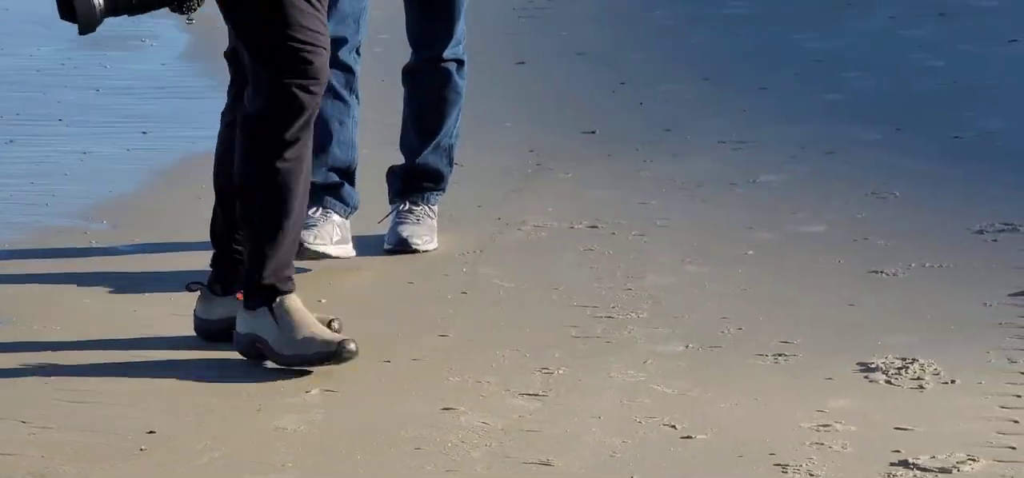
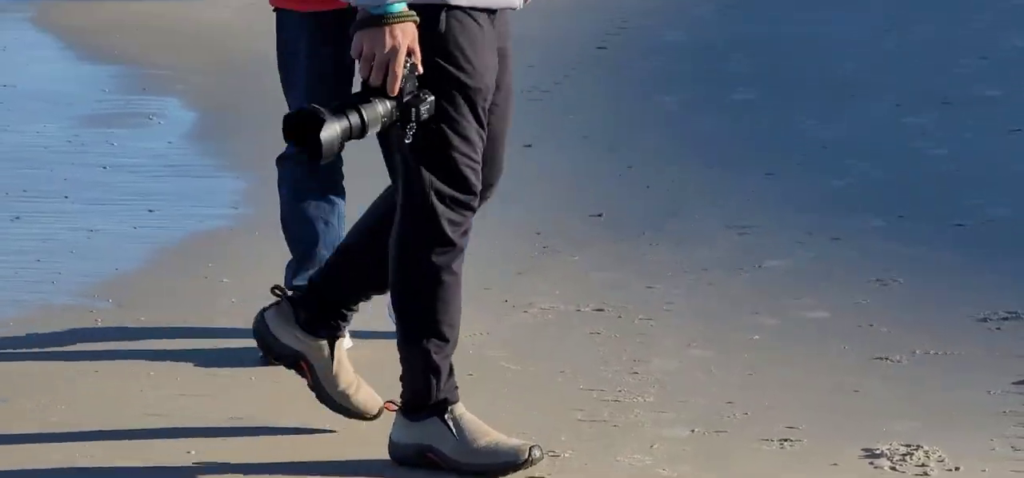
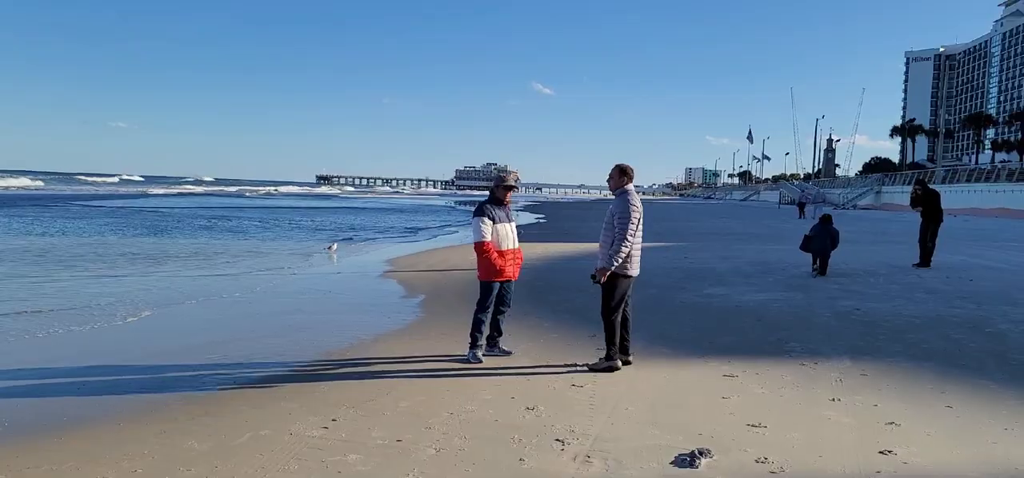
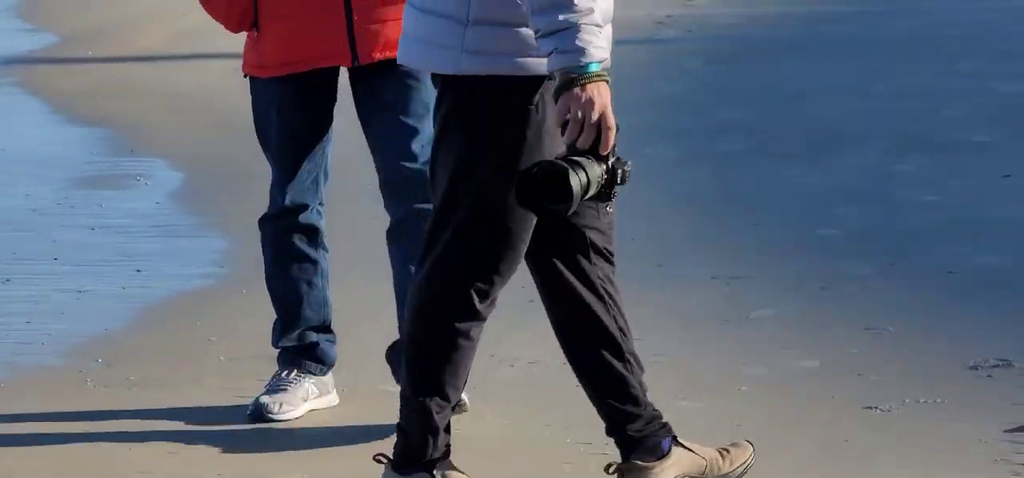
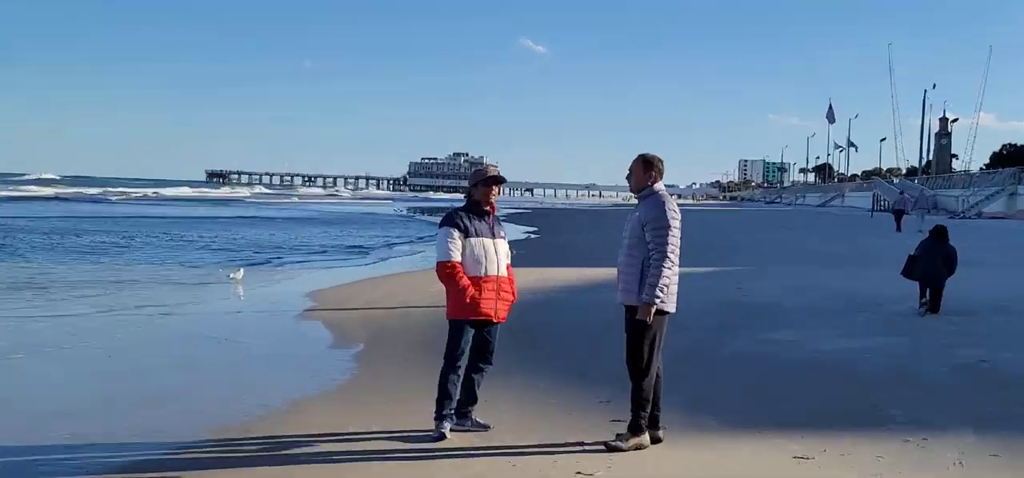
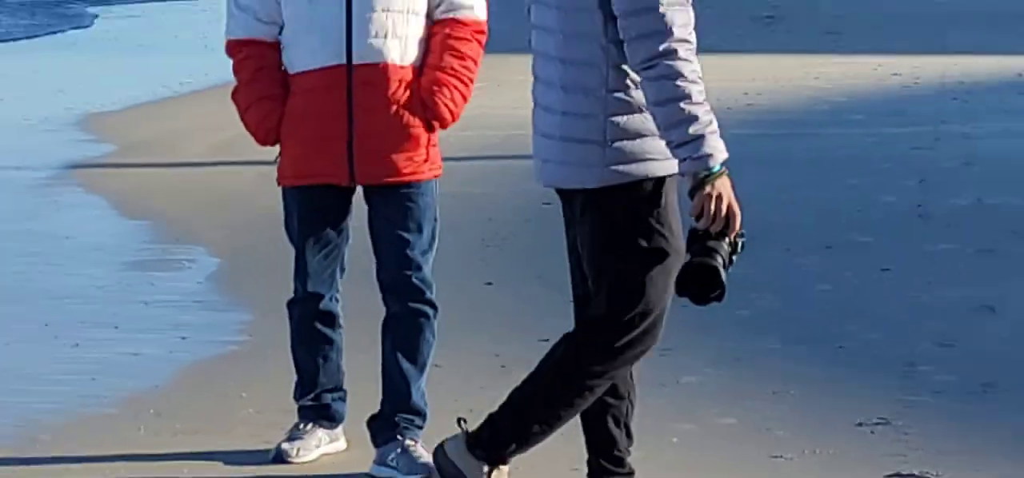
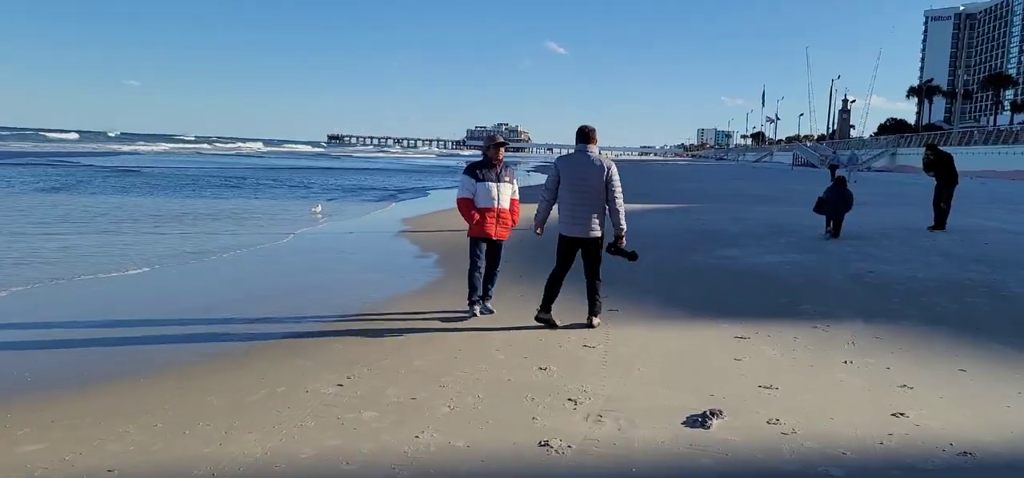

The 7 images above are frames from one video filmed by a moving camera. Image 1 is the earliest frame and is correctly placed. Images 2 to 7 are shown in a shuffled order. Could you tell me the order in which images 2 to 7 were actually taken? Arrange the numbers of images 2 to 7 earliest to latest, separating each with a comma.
2, 4, 6, 7, 3, 5
